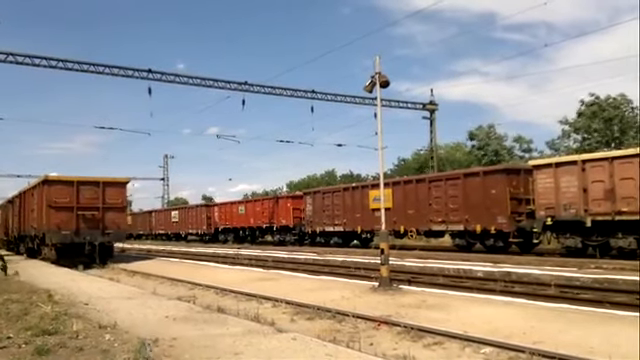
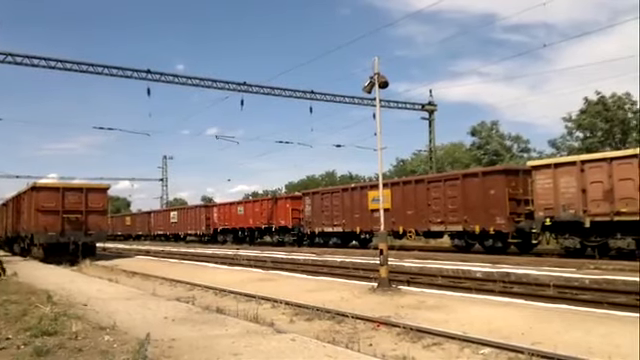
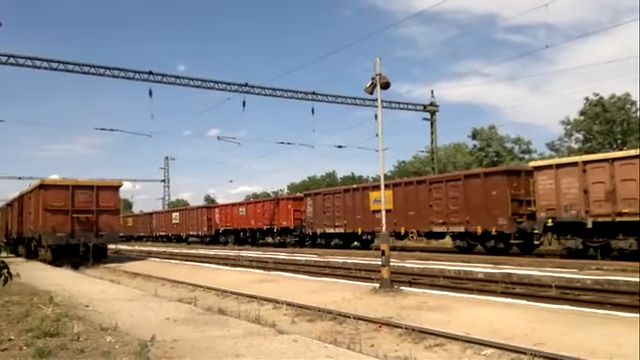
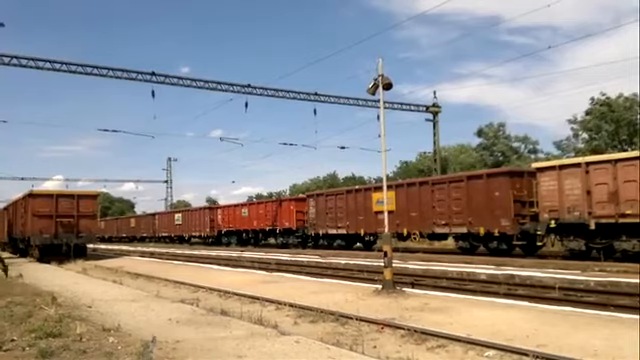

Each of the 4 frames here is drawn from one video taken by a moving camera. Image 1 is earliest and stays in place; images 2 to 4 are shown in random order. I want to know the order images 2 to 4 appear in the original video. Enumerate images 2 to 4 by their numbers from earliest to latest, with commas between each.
3, 2, 4
